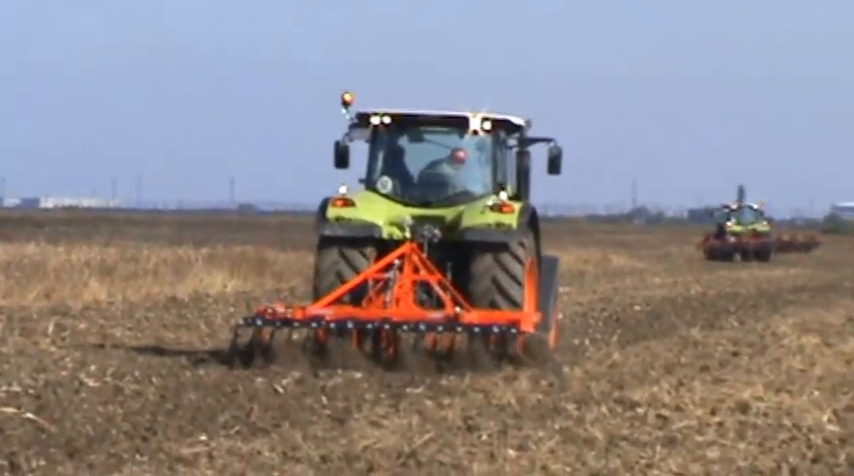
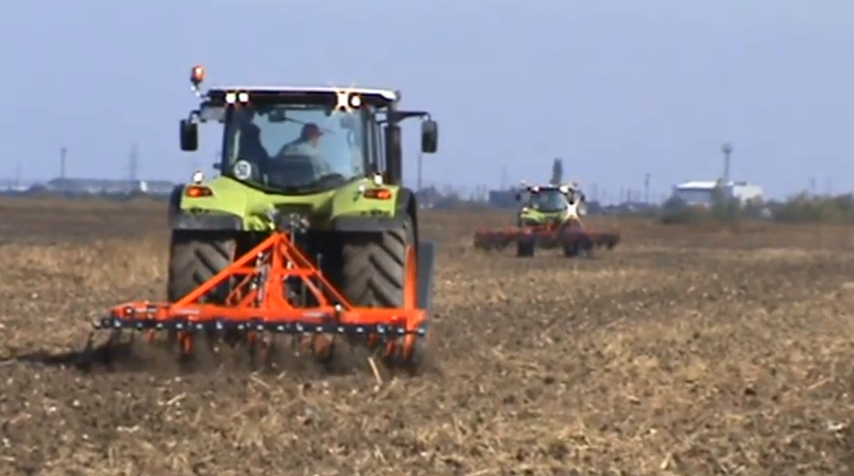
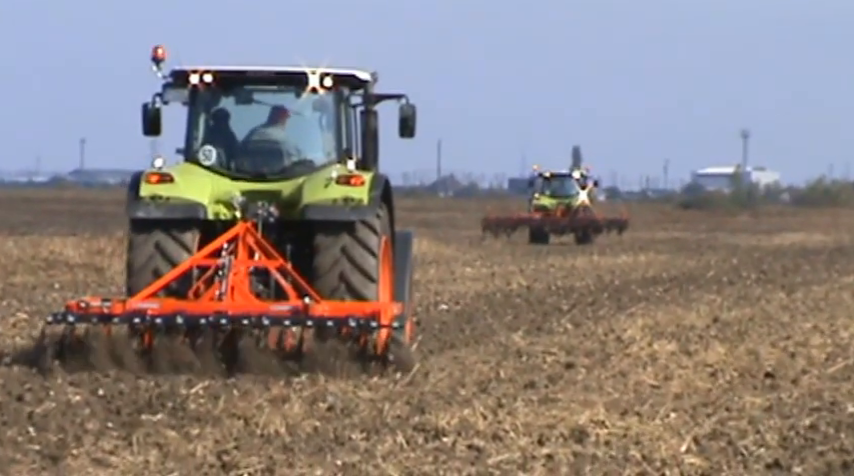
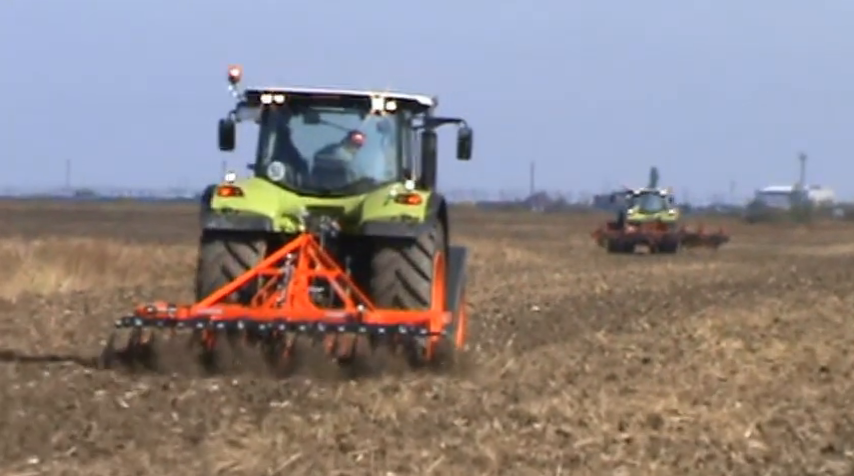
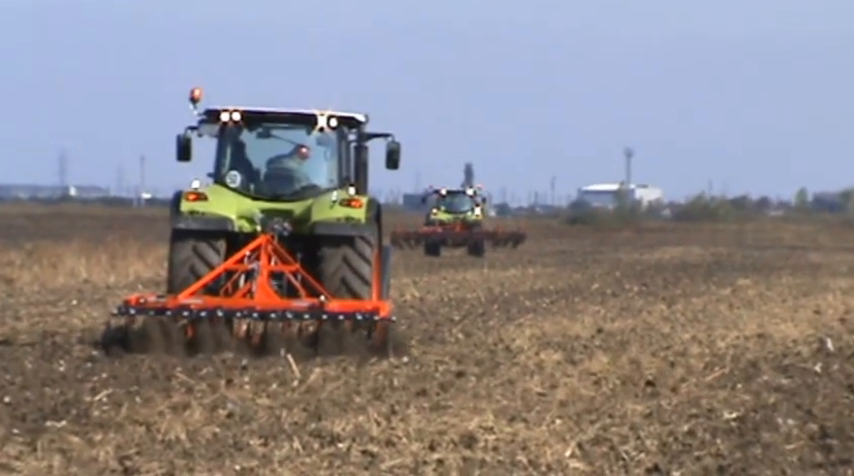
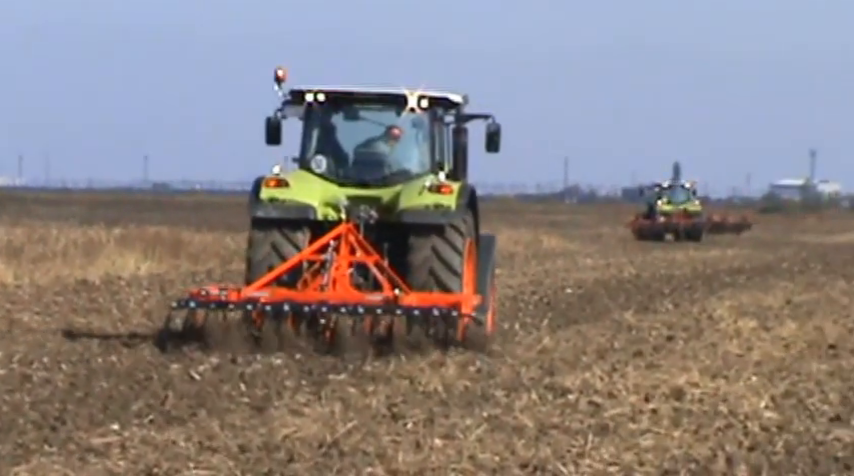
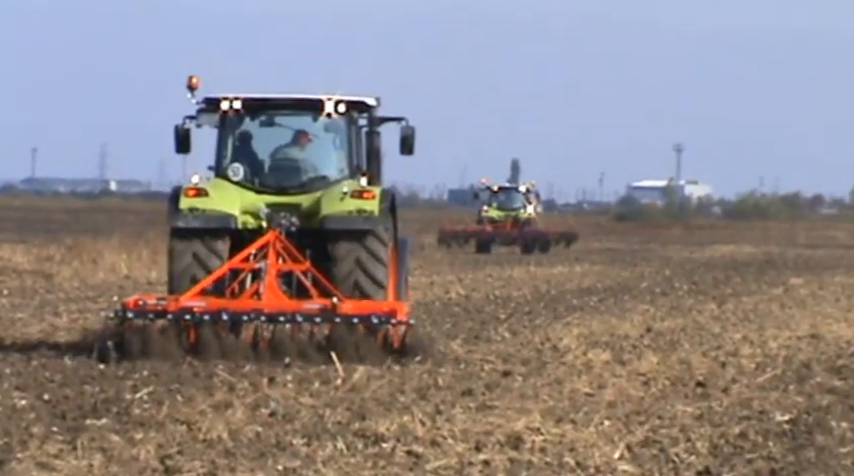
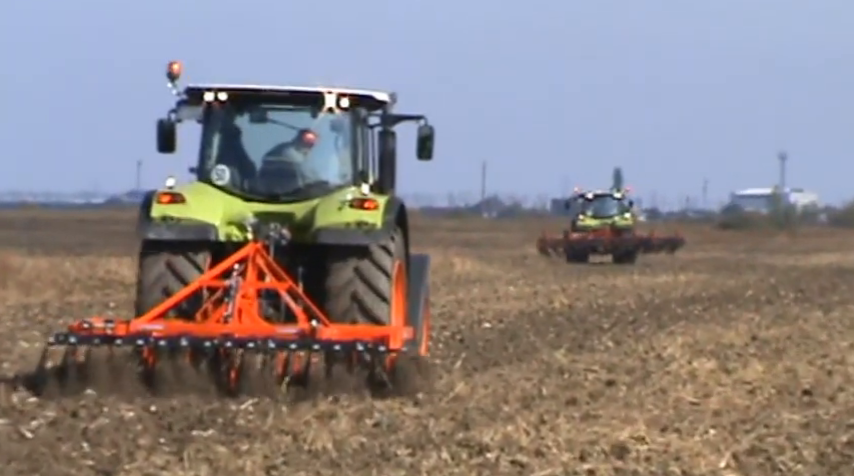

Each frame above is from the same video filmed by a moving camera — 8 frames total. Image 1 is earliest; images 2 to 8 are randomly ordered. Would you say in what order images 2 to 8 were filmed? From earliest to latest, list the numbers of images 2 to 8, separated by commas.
6, 4, 8, 3, 2, 7, 5
